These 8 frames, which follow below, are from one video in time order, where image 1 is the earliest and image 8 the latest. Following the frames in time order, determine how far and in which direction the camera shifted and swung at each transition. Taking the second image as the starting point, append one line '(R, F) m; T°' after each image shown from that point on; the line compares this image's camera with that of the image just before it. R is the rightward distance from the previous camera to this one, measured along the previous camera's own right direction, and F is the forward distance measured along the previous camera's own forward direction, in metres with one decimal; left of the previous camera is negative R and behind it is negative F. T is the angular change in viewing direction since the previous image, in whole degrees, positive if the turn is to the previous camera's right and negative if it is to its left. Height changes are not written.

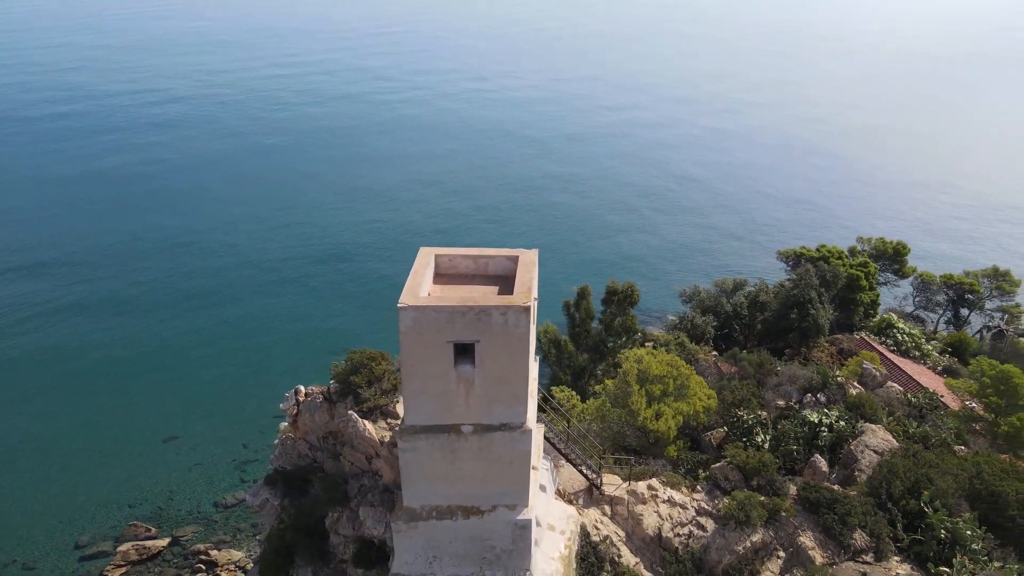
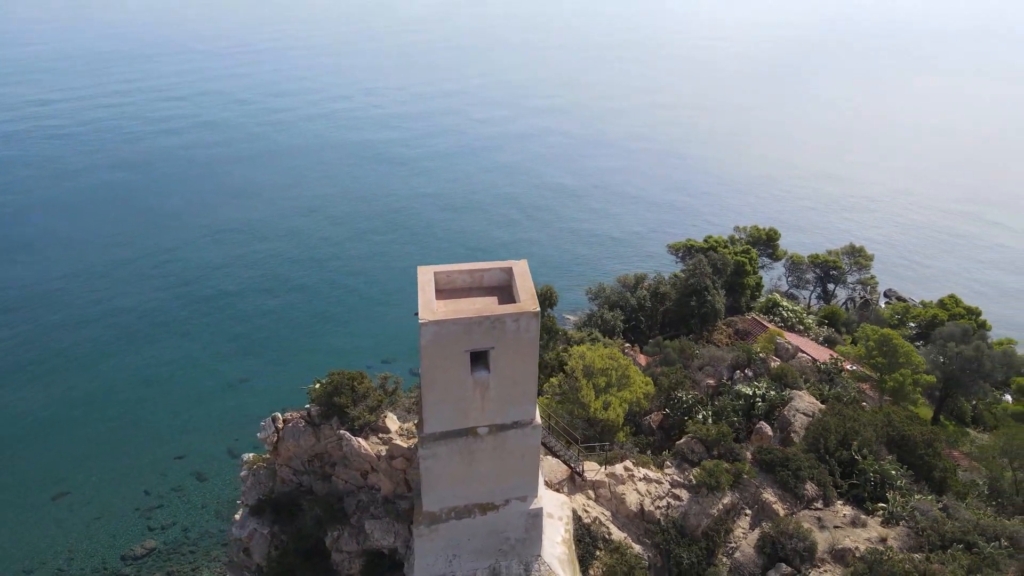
(-1.5, -0.6) m; +10°
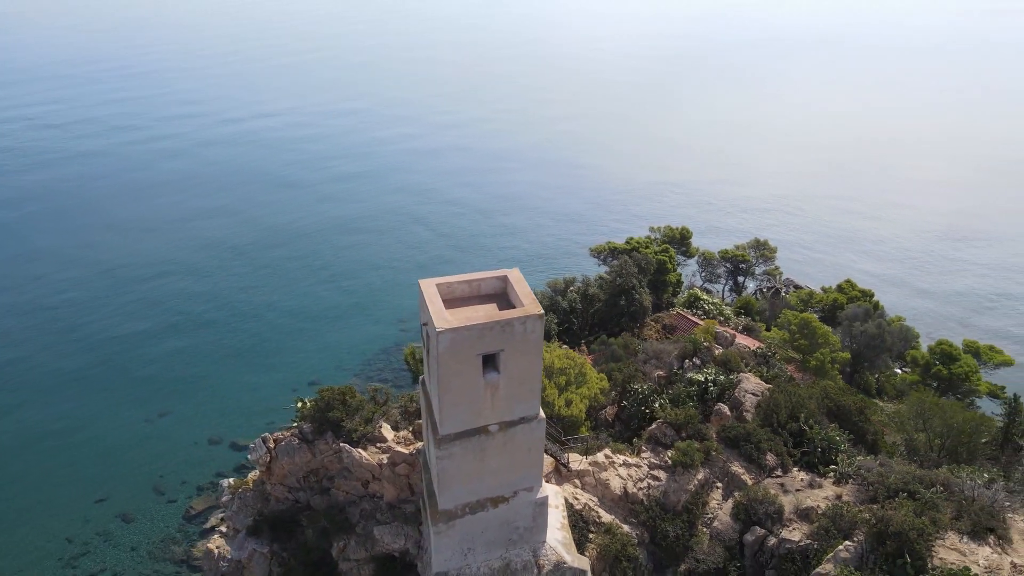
(-1.2, -0.6) m; +7°
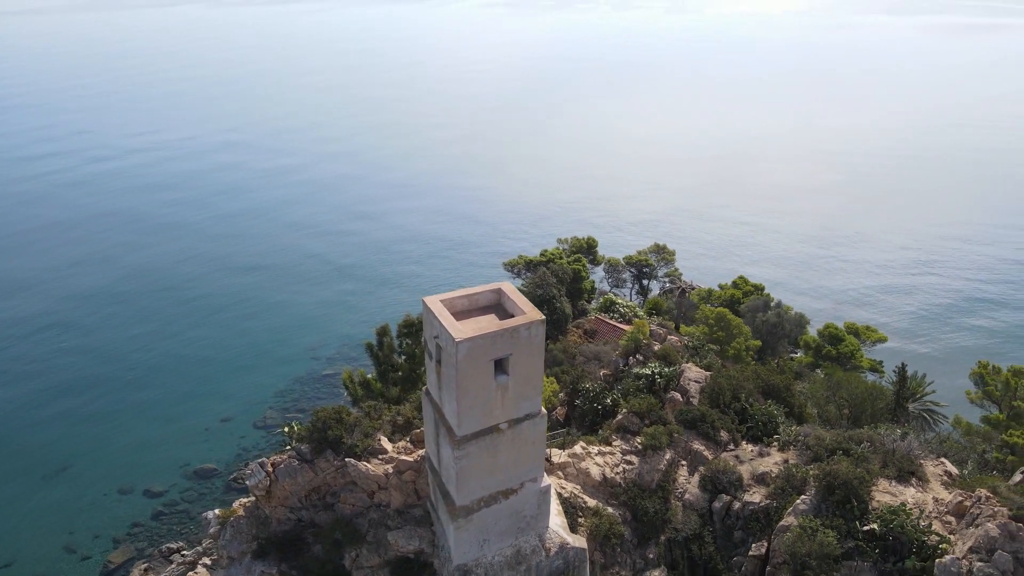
(-1.5, -0.9) m; +9°
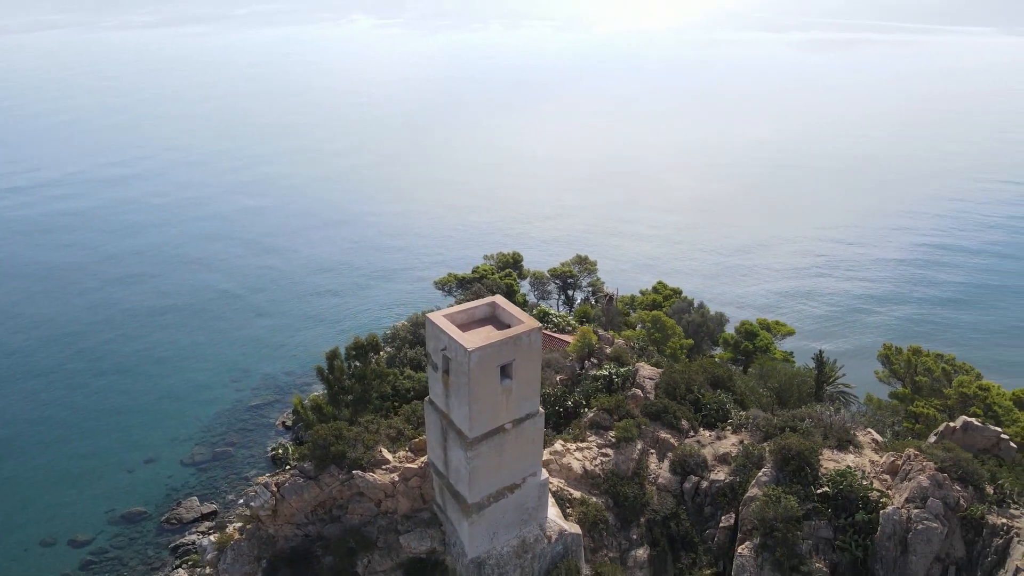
(-1.4, -1.0) m; +7°
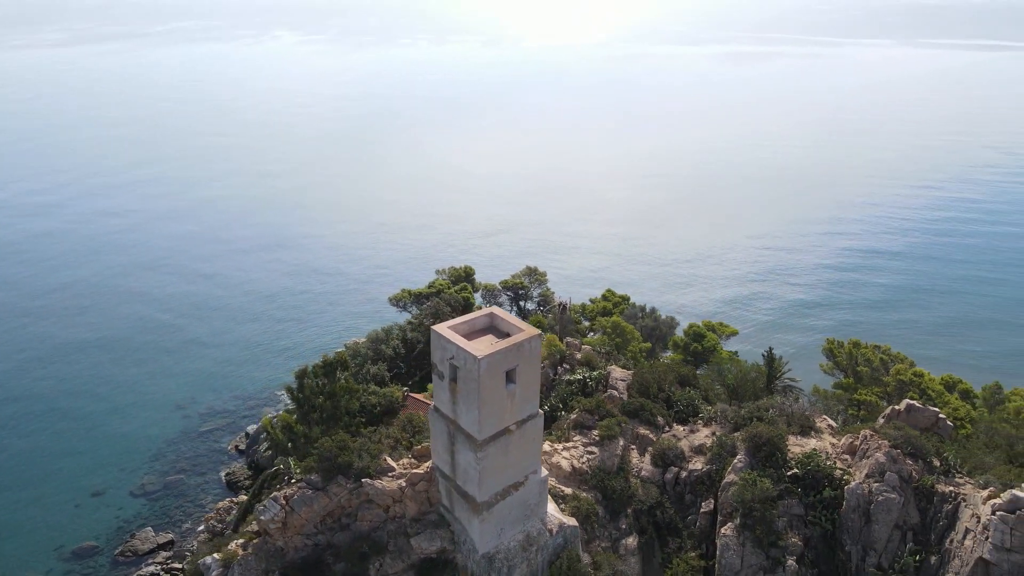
(-1.1, -0.8) m; +5°
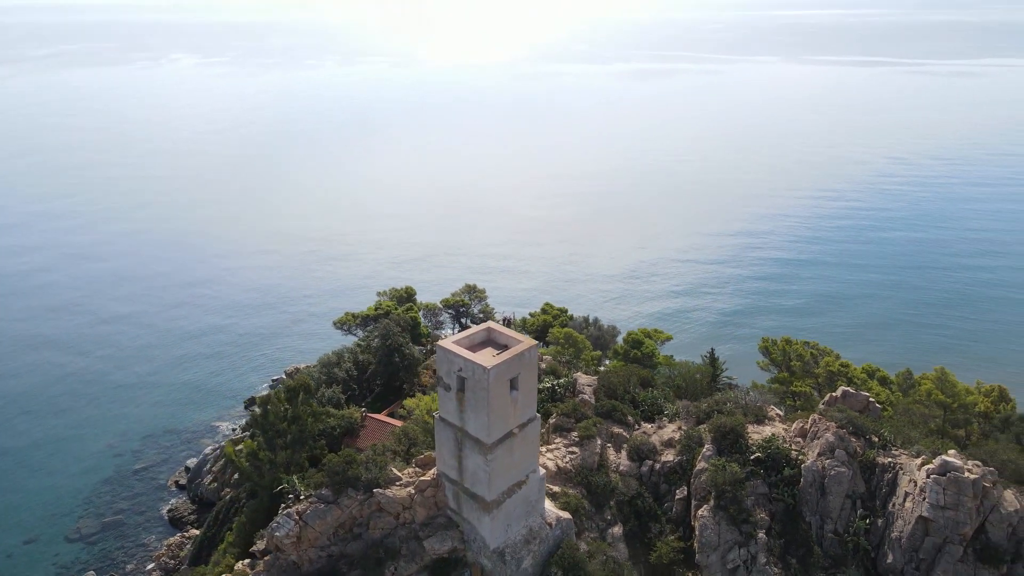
(-1.4, -1.2) m; +6°
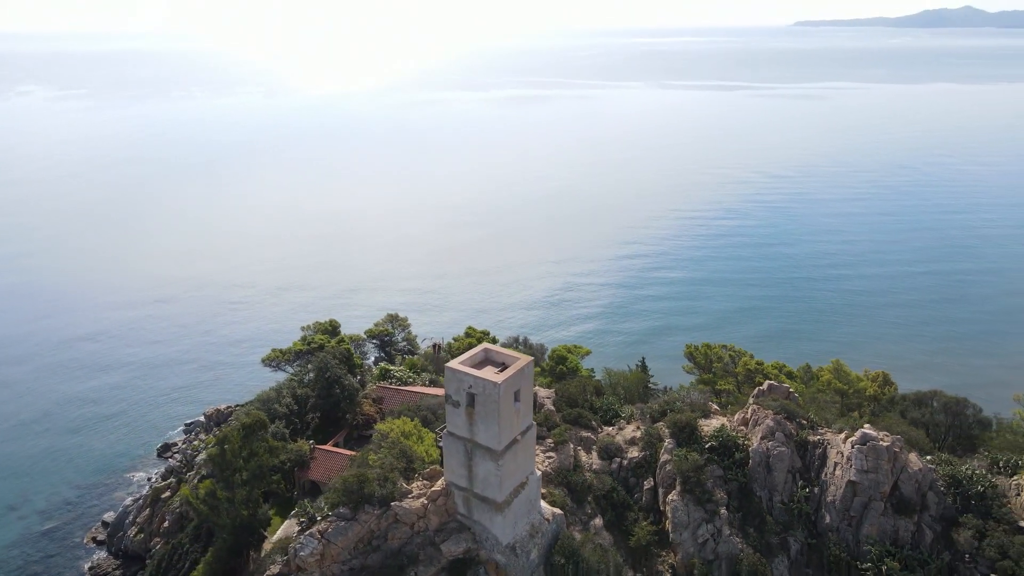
(-2.2, -1.7) m; +9°
